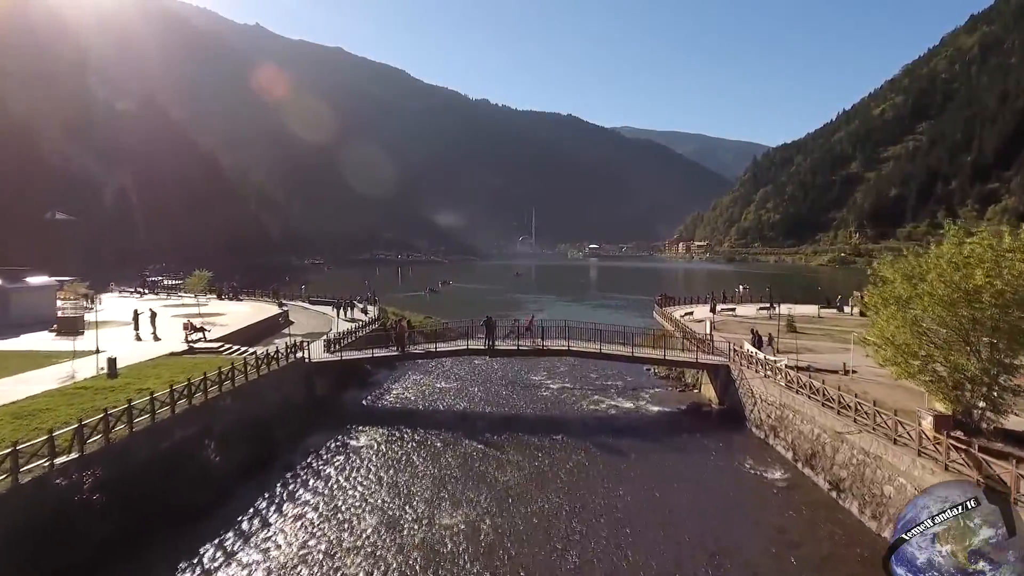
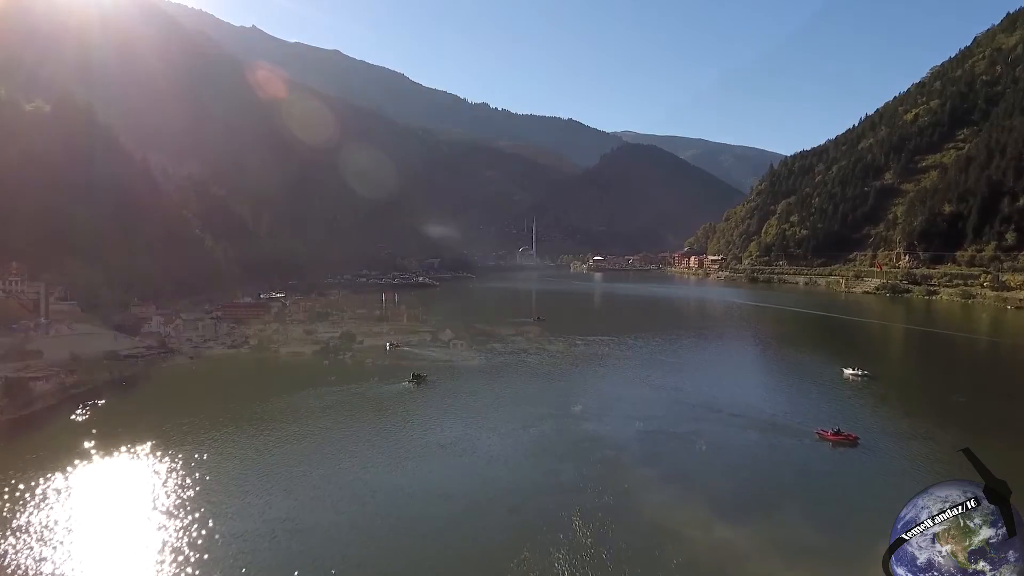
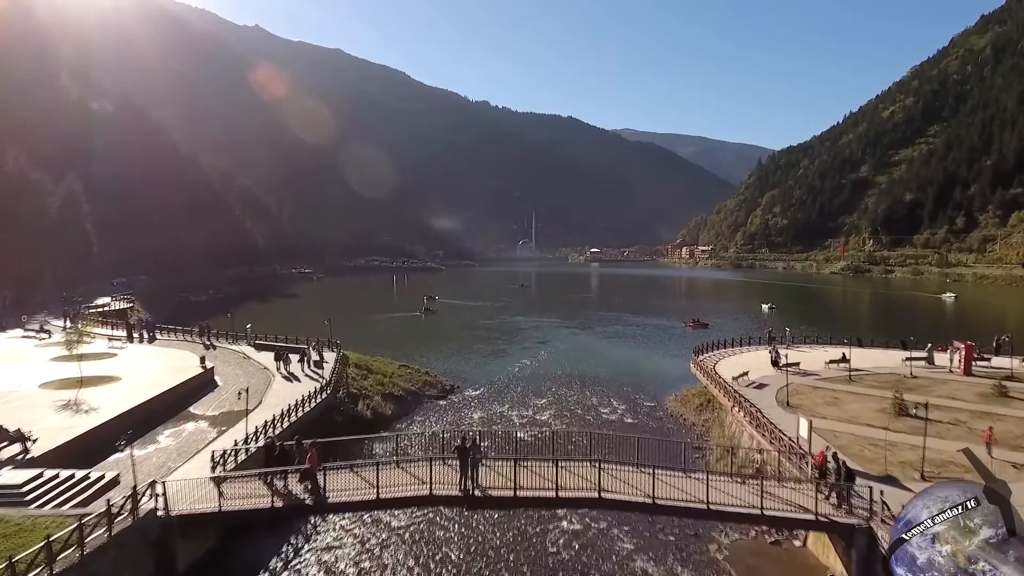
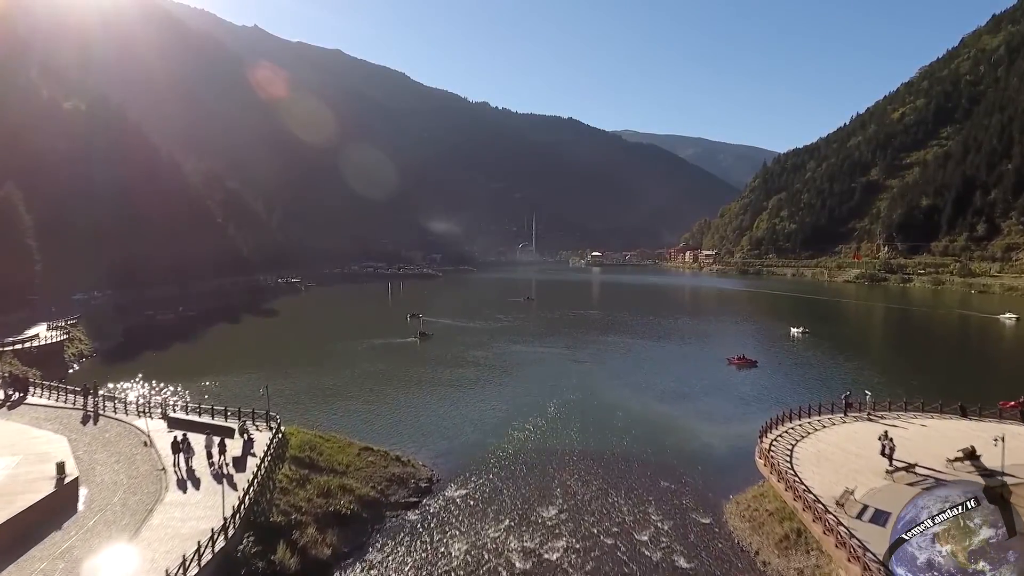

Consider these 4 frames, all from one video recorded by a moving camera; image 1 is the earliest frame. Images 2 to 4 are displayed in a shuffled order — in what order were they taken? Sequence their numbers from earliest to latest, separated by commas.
3, 4, 2
